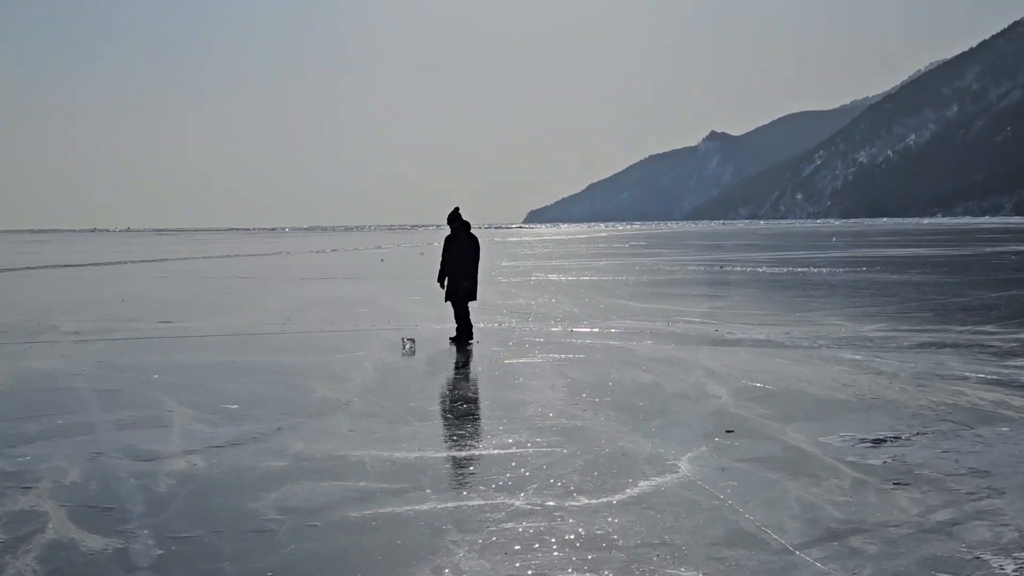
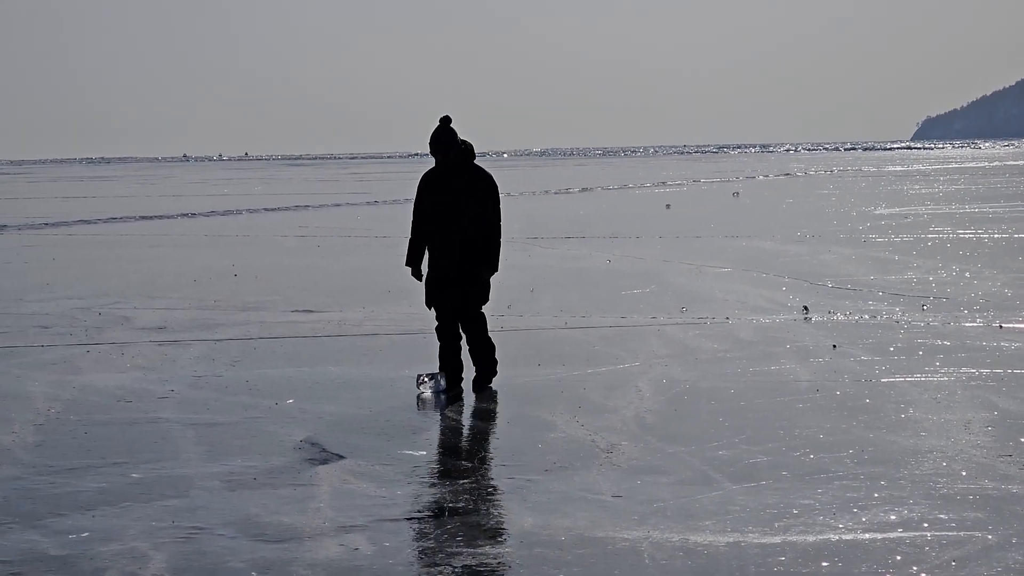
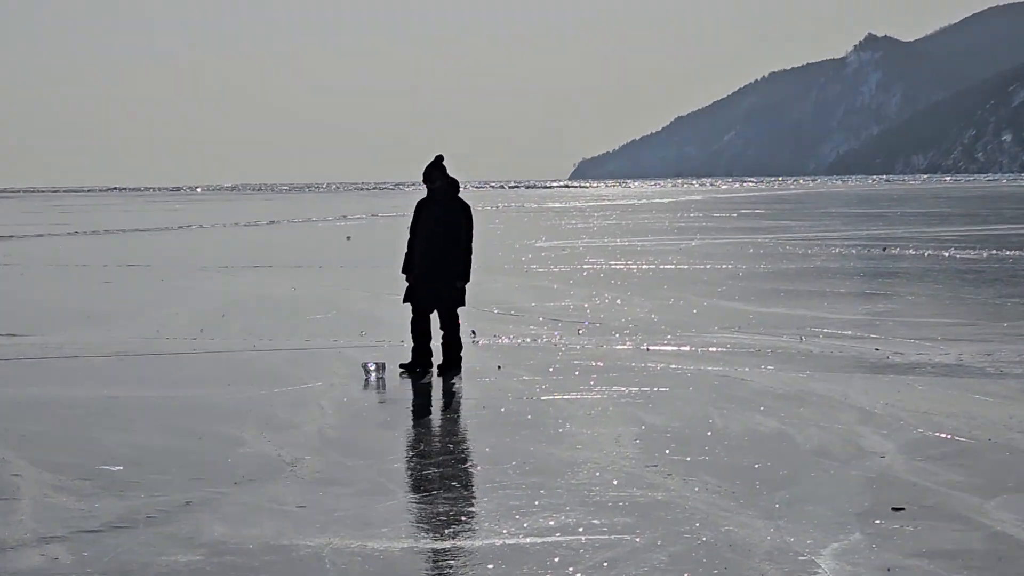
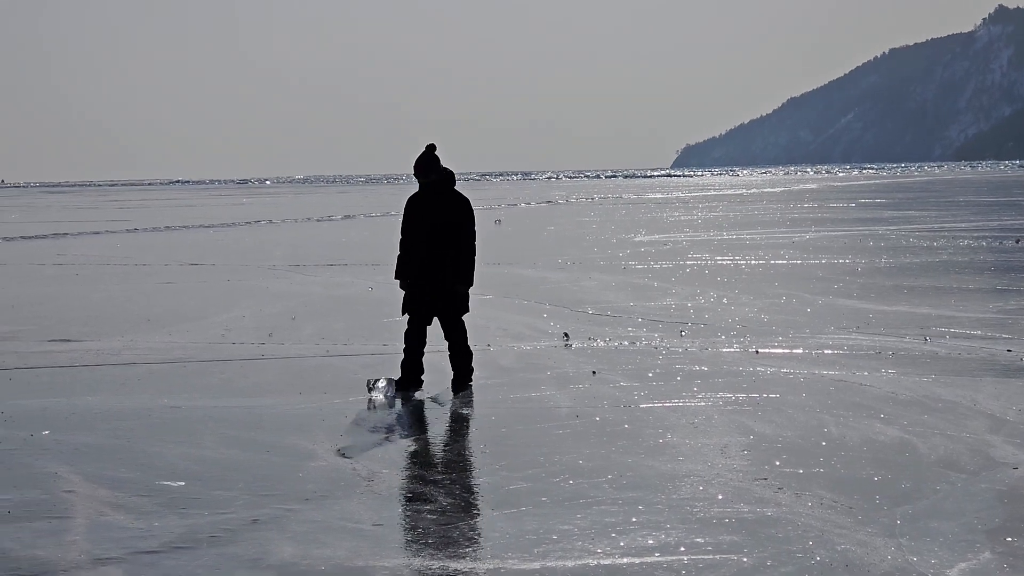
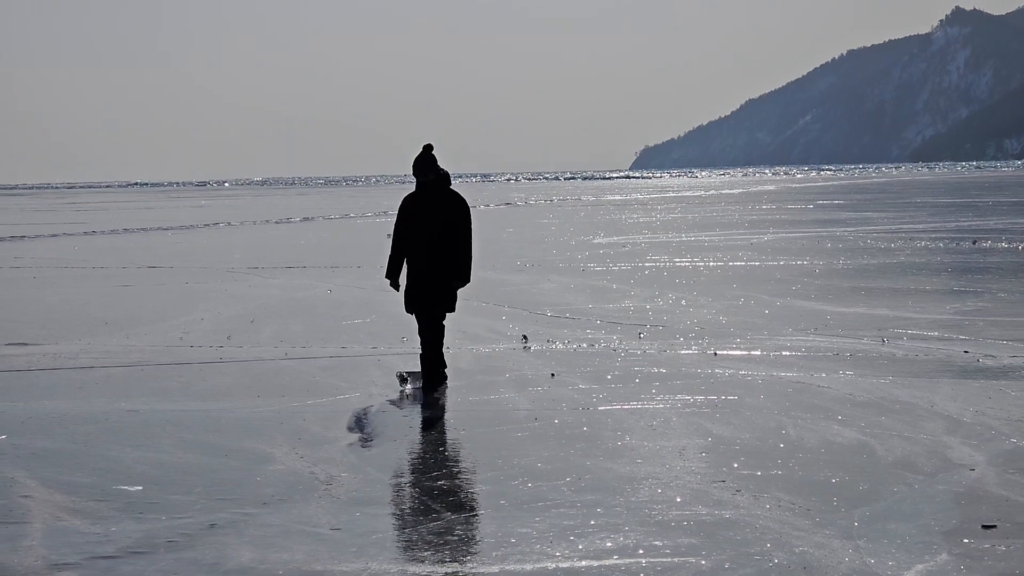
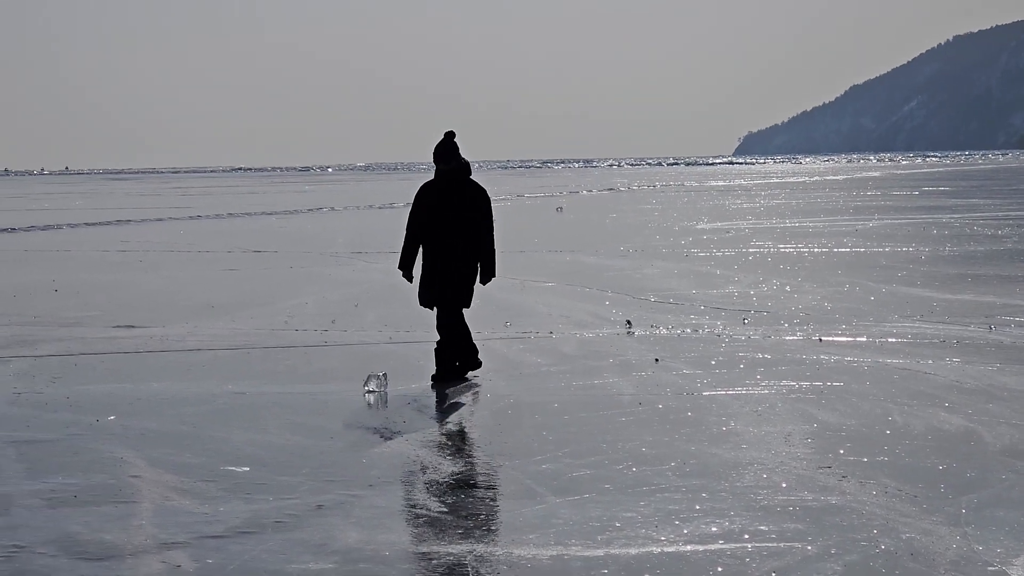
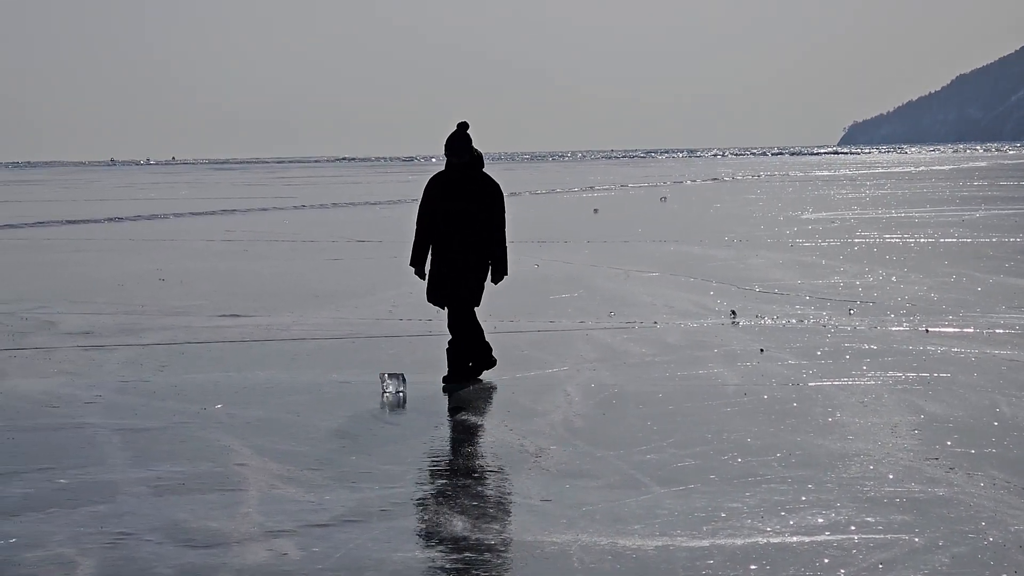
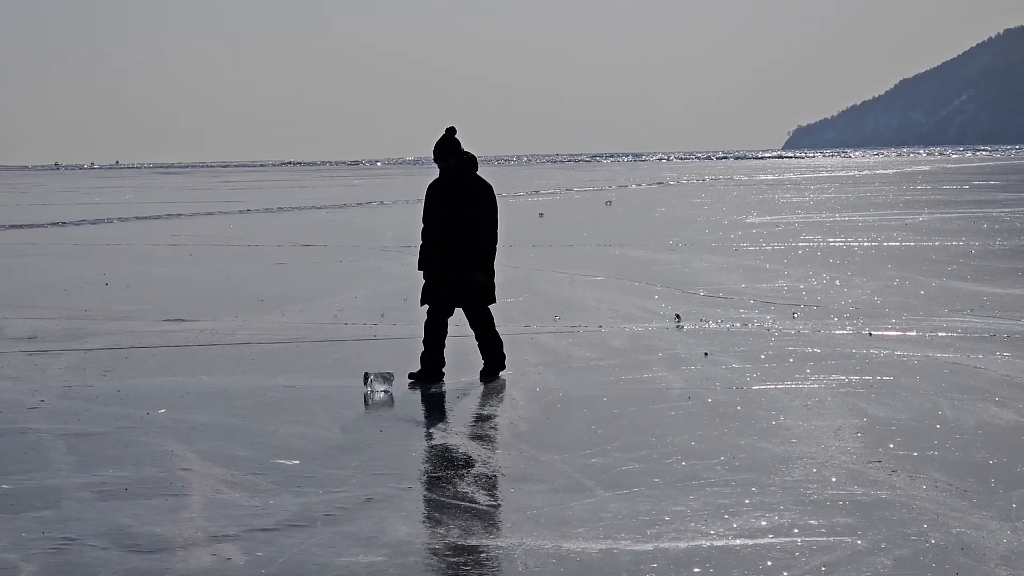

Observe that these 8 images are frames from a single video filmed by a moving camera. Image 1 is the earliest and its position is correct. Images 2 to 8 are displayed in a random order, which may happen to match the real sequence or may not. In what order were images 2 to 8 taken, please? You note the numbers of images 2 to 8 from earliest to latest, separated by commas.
3, 5, 4, 6, 8, 7, 2
